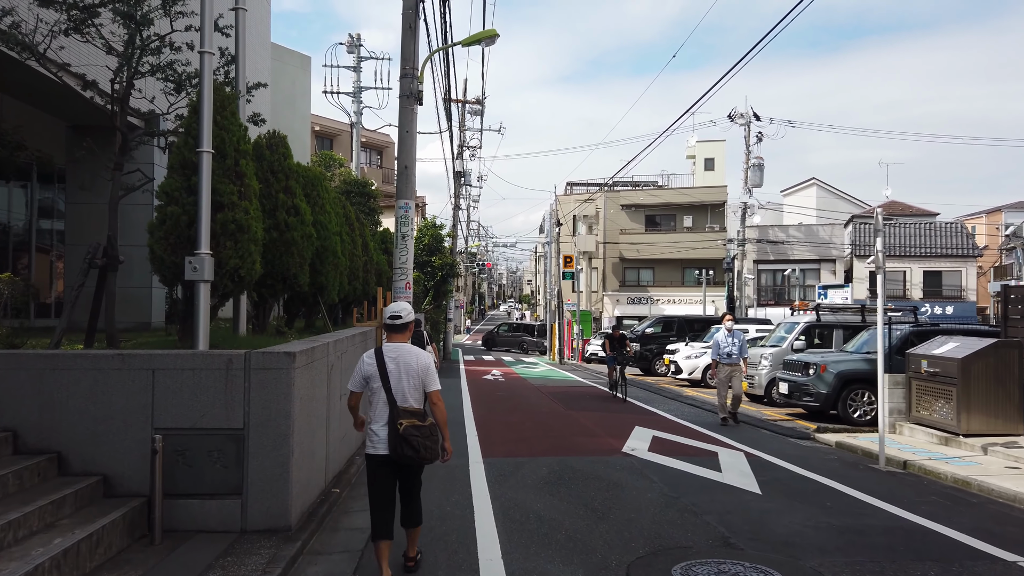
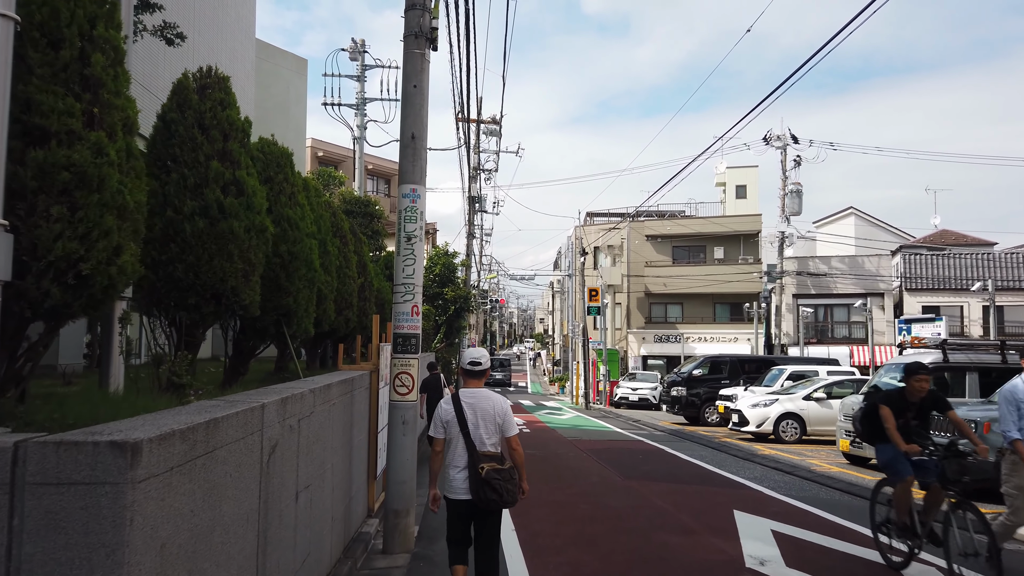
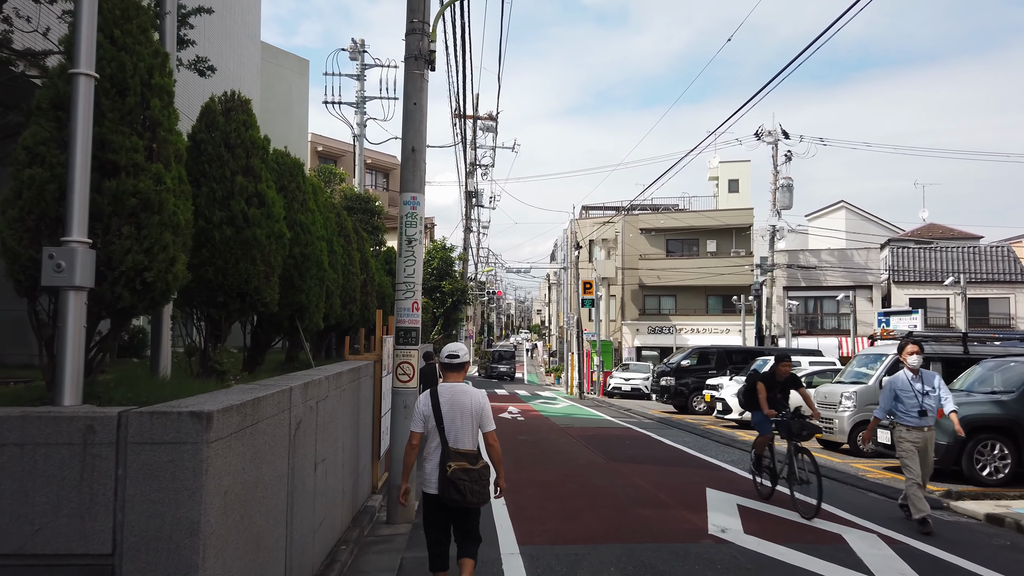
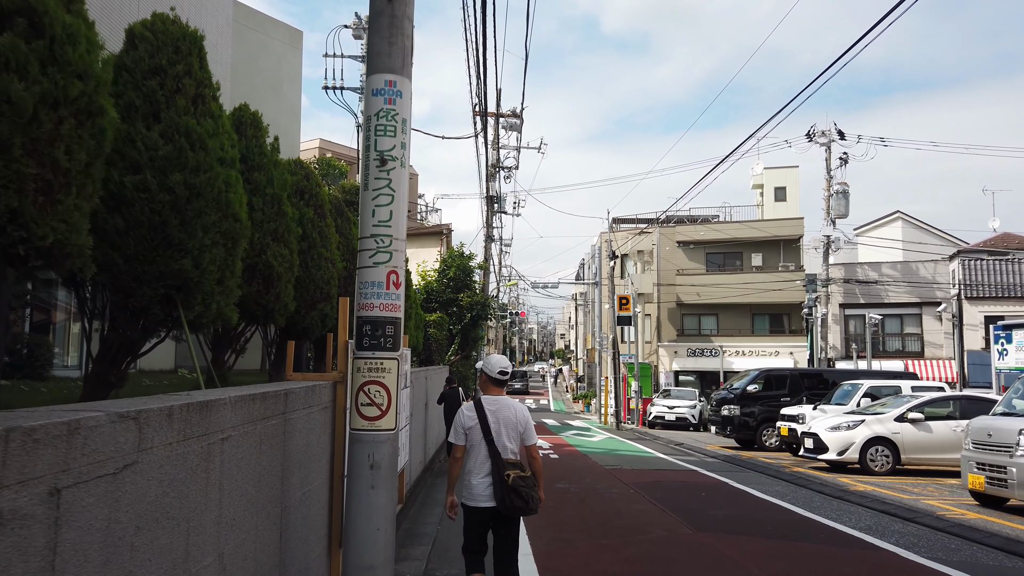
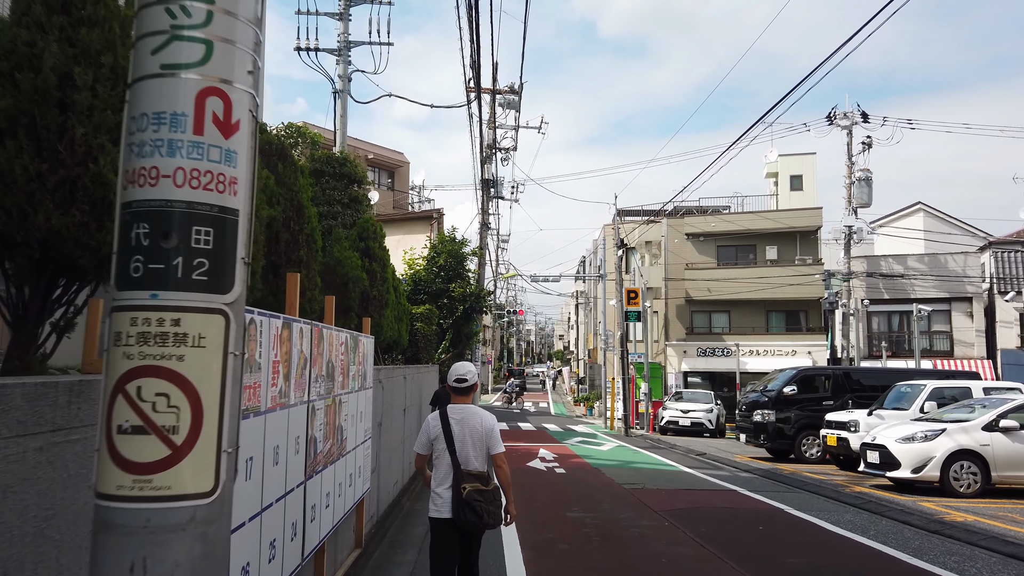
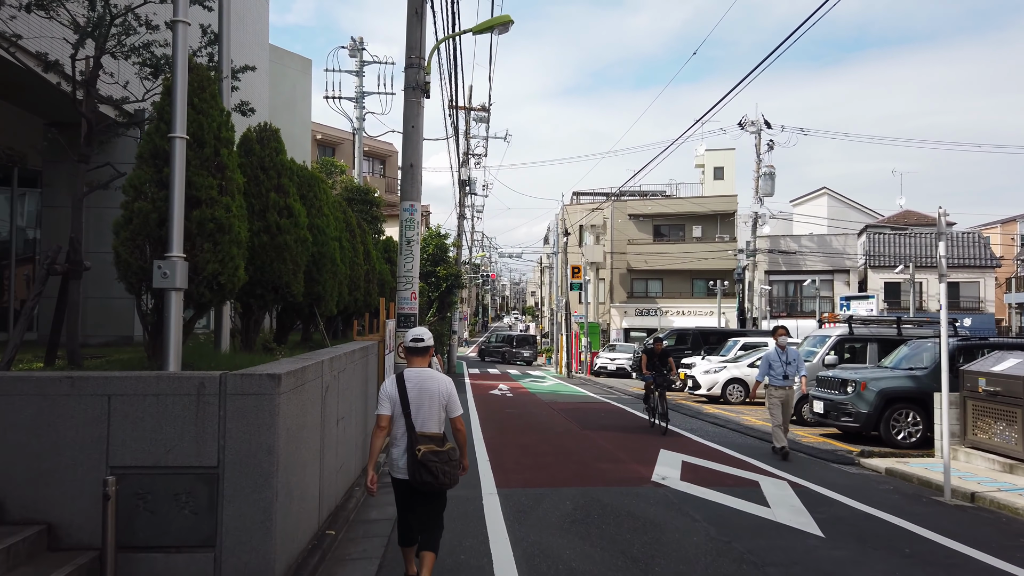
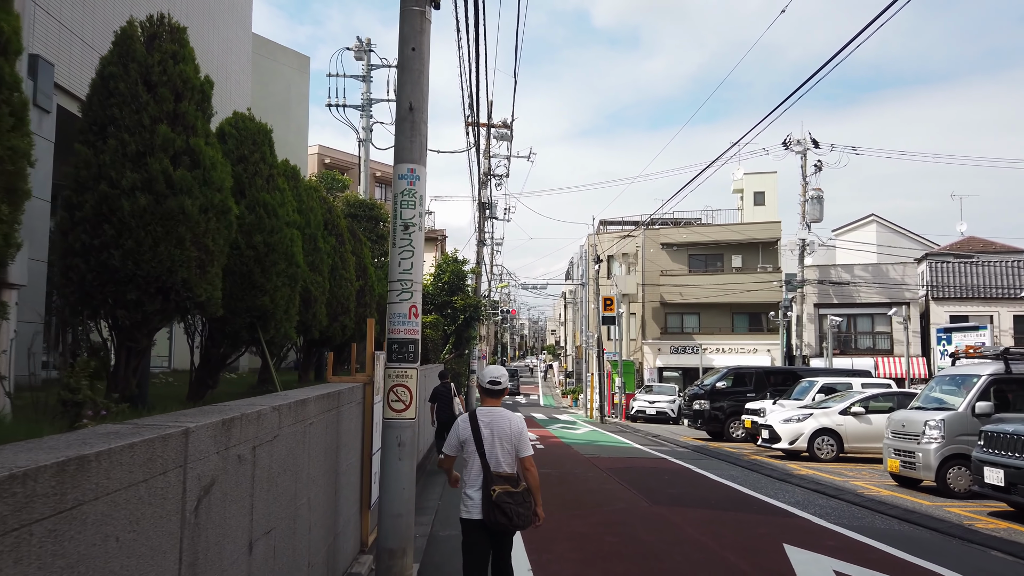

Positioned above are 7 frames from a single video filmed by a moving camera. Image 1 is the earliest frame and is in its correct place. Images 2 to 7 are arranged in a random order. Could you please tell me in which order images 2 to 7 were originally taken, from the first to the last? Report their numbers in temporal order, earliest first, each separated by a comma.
6, 3, 2, 7, 4, 5
